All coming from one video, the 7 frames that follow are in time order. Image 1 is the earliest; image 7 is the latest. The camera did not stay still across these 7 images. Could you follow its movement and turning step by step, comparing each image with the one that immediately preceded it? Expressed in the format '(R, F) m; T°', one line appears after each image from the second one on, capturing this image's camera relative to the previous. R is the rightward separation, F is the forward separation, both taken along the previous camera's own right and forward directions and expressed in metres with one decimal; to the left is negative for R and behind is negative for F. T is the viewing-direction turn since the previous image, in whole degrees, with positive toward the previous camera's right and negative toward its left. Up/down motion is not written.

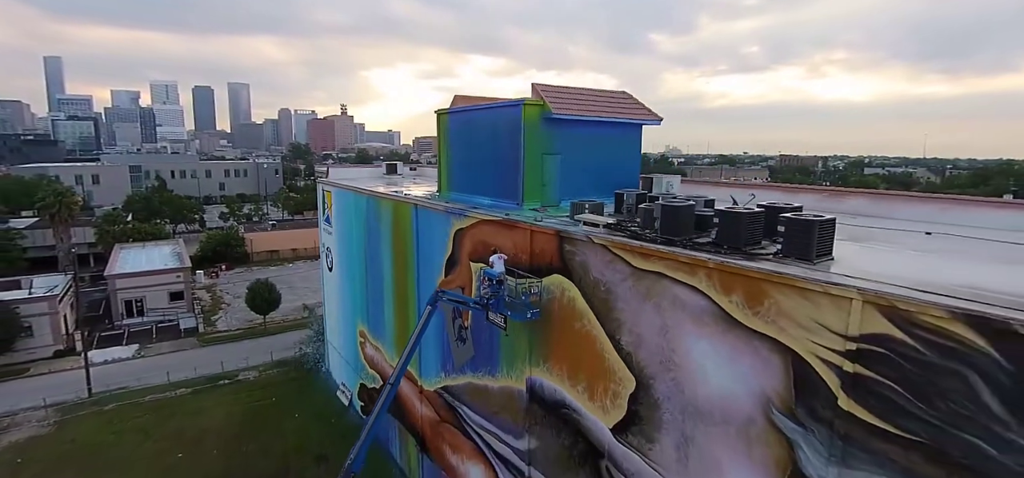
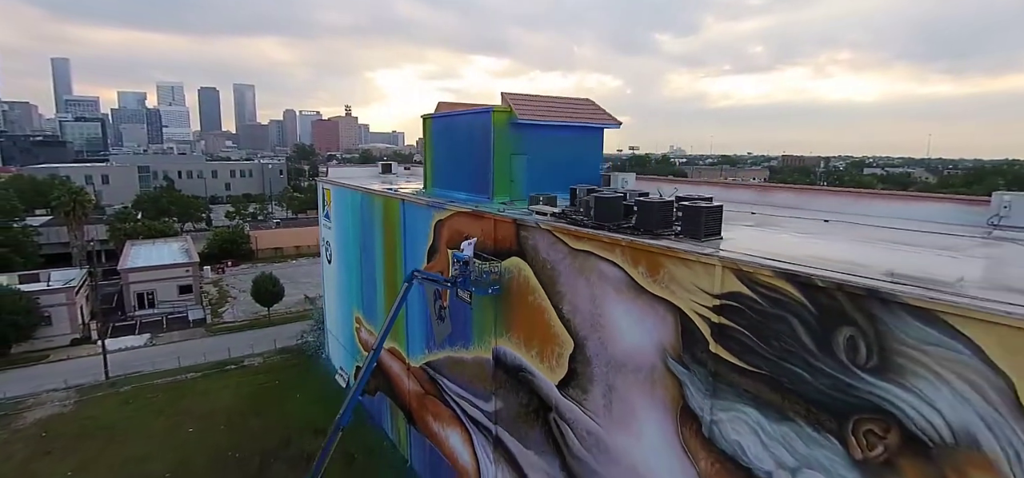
(+0.7, -1.4) m; 0°
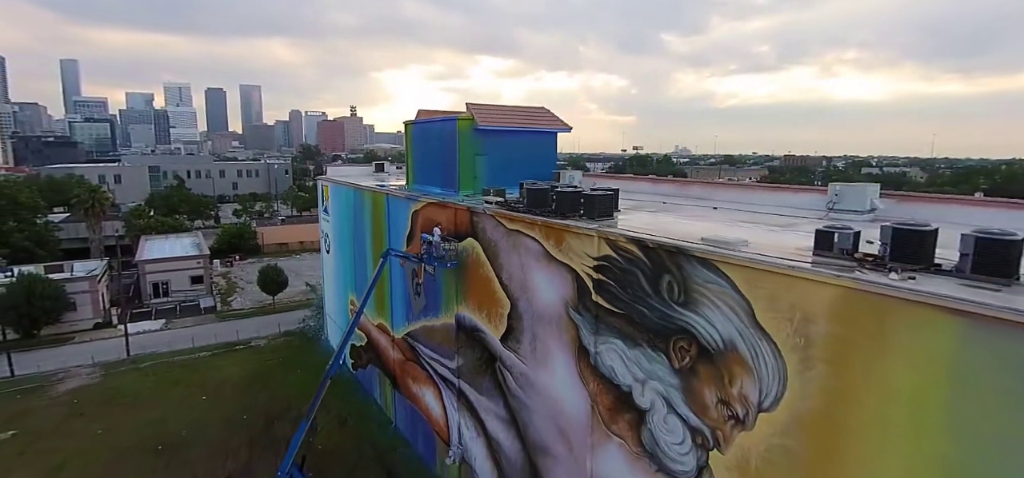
(+1.1, -2.2) m; -1°
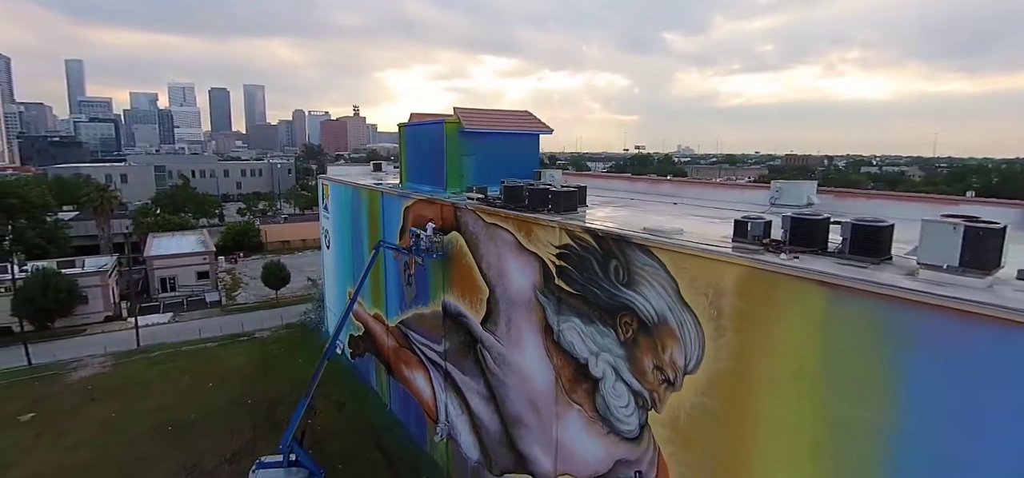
(+0.6, -1.1) m; 0°
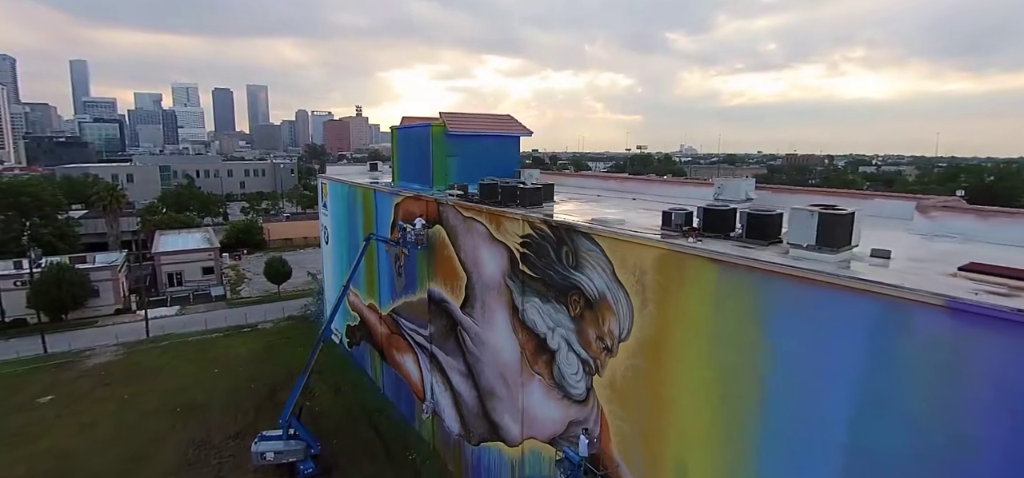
(+0.7, -1.3) m; 0°
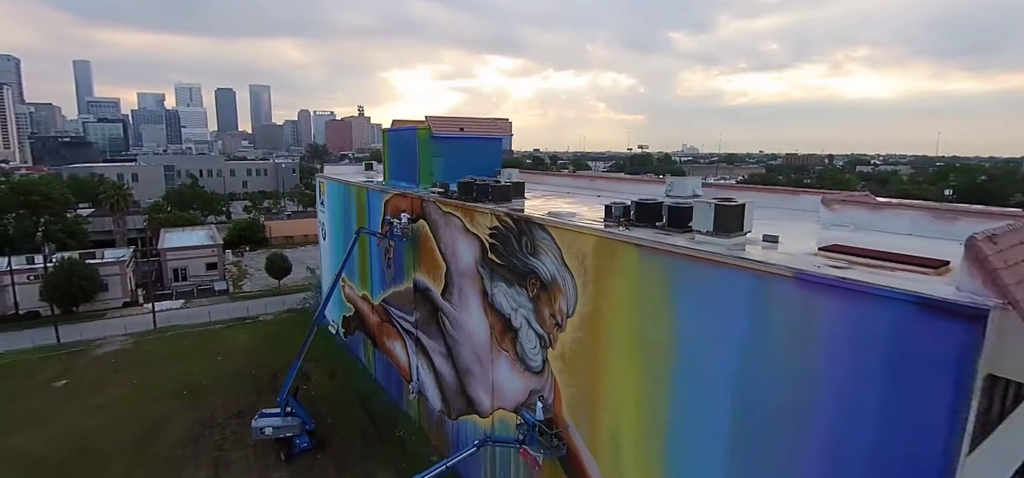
(+0.8, -1.4) m; 0°
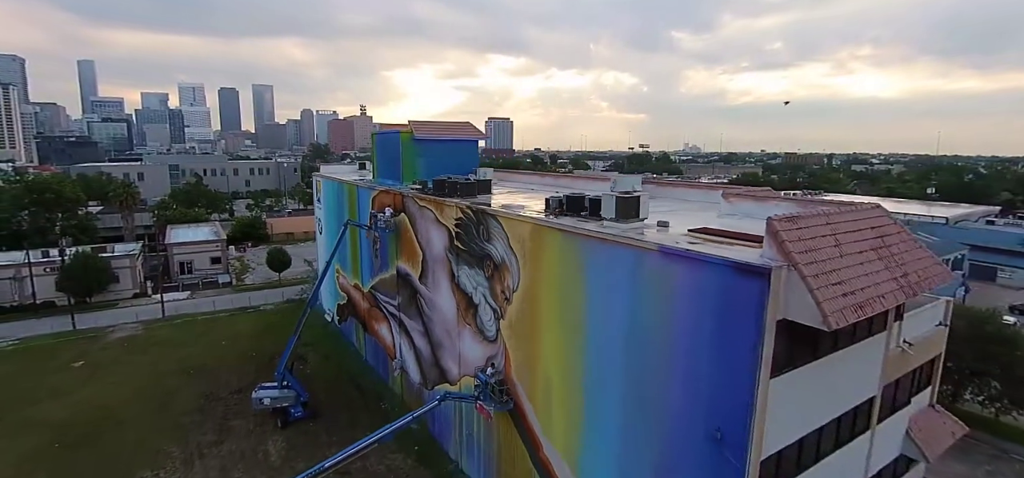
(+1.1, -2.0) m; 0°
